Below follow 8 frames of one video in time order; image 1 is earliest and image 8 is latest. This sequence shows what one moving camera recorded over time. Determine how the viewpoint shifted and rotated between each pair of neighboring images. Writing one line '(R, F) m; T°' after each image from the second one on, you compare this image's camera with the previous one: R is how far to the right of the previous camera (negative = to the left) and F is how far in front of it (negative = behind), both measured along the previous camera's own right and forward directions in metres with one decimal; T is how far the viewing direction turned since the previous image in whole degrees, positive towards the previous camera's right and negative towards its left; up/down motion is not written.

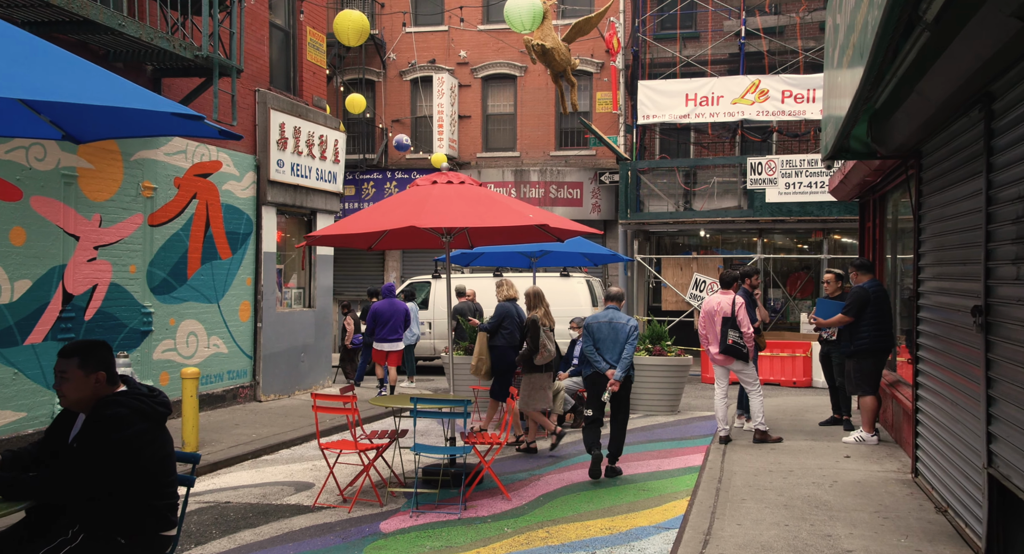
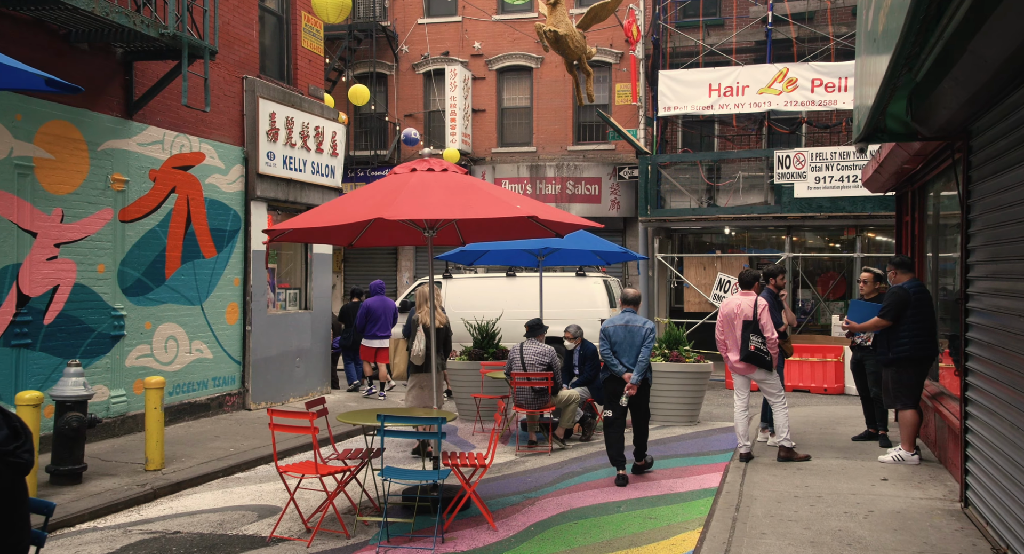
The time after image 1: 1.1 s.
(+0.3, +1.0) m; -2°
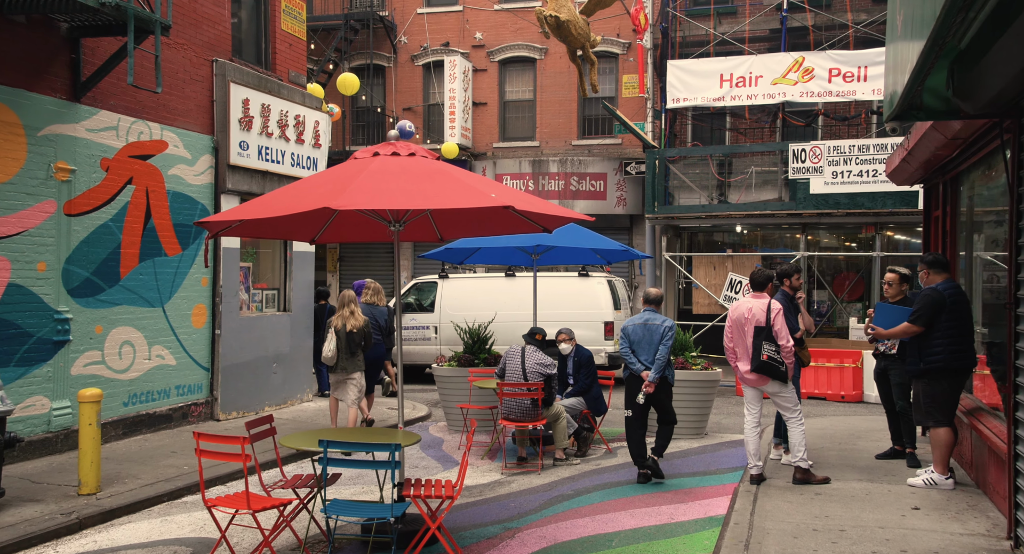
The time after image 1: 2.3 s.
(+0.3, +1.0) m; -1°
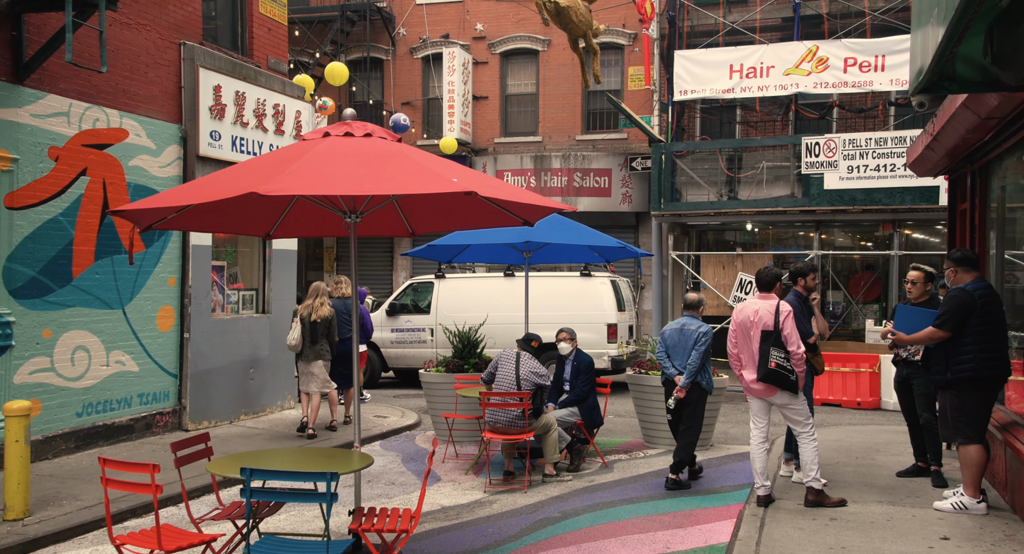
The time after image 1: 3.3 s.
(+0.3, +0.9) m; -1°
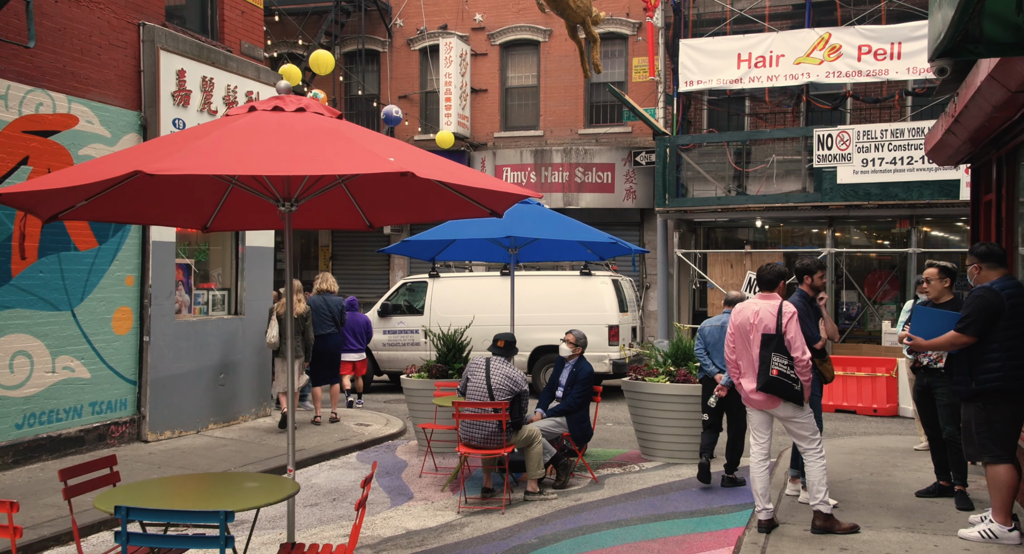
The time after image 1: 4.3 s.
(+0.3, +0.8) m; -1°
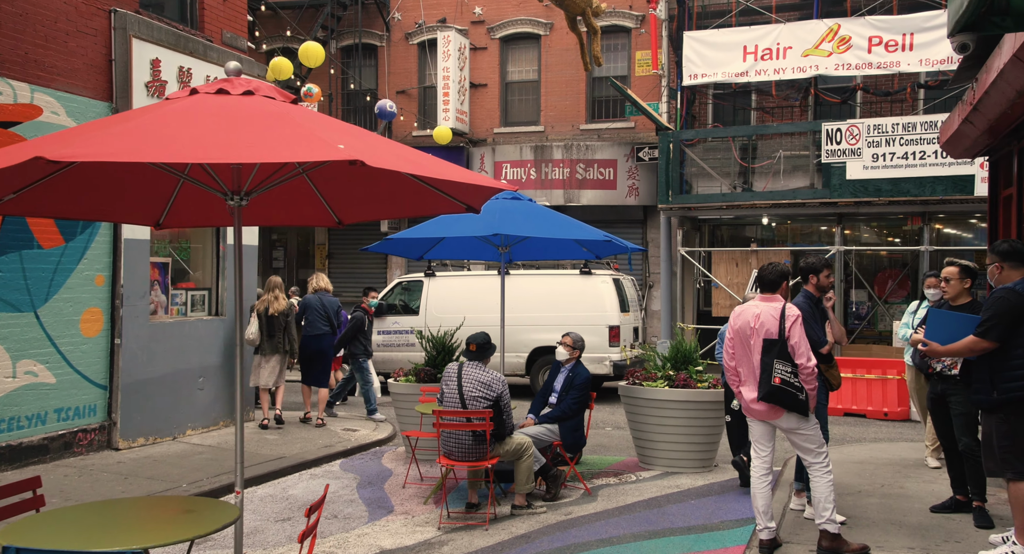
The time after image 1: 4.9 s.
(+0.2, +0.5) m; -1°
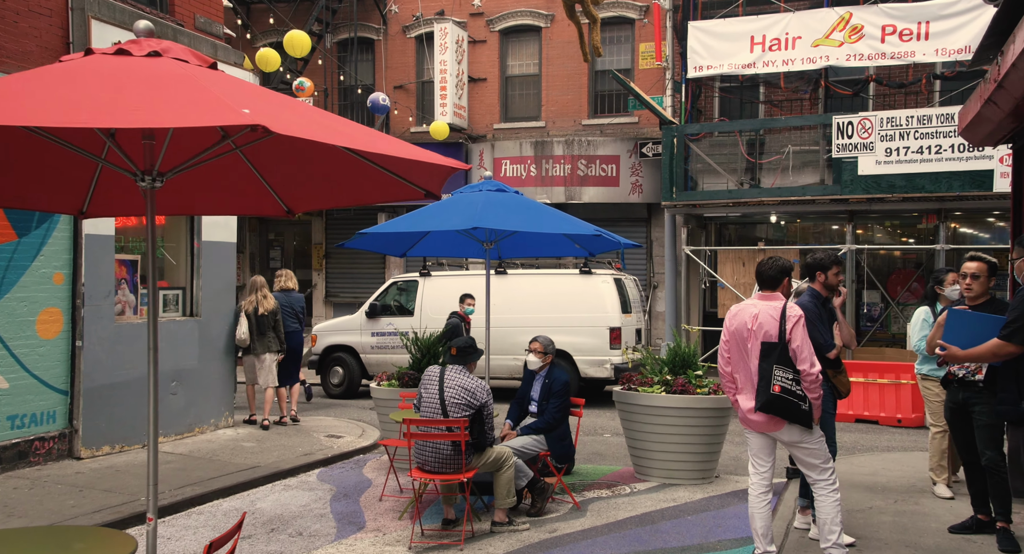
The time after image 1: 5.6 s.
(+0.2, +0.6) m; -1°
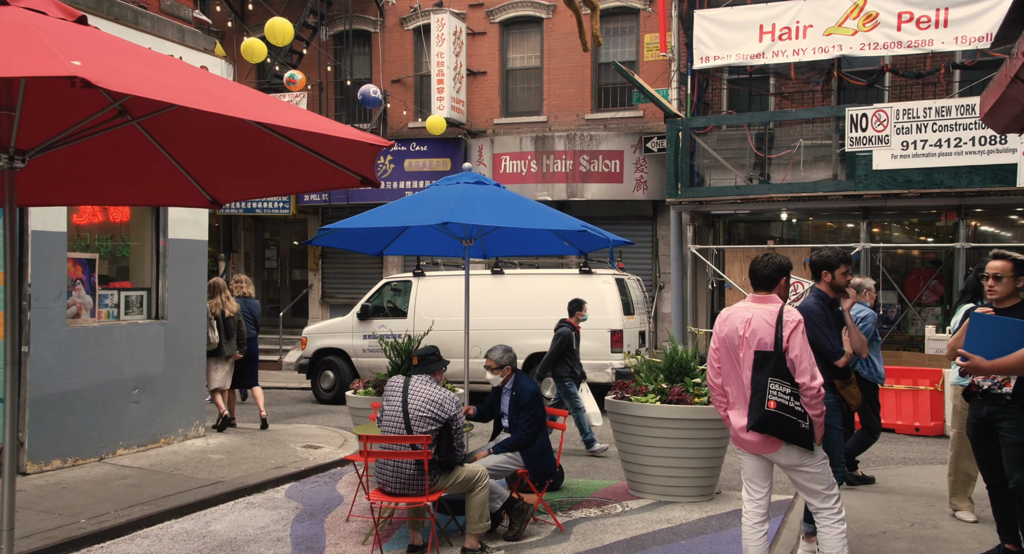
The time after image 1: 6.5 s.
(+0.3, +0.7) m; -1°
